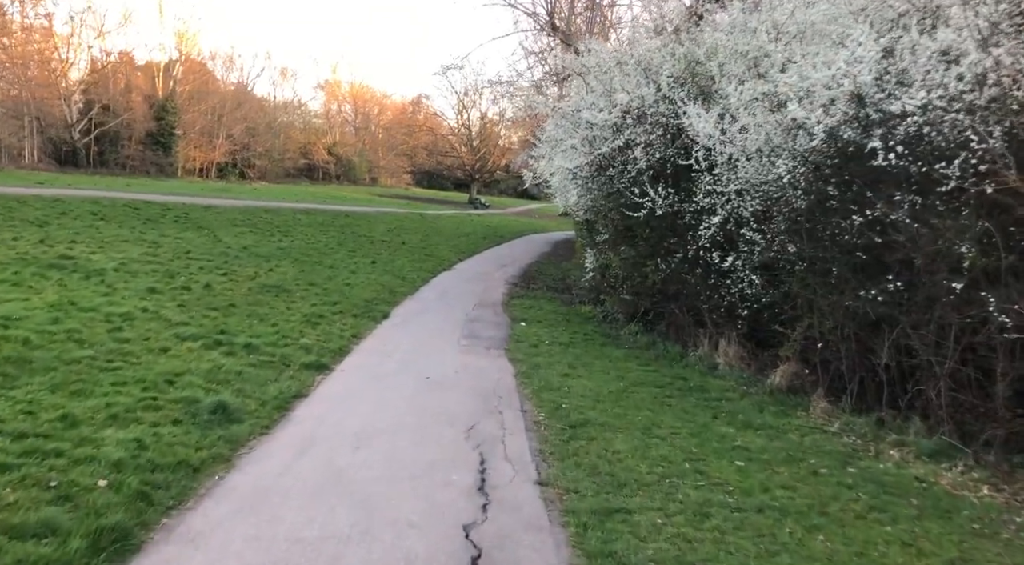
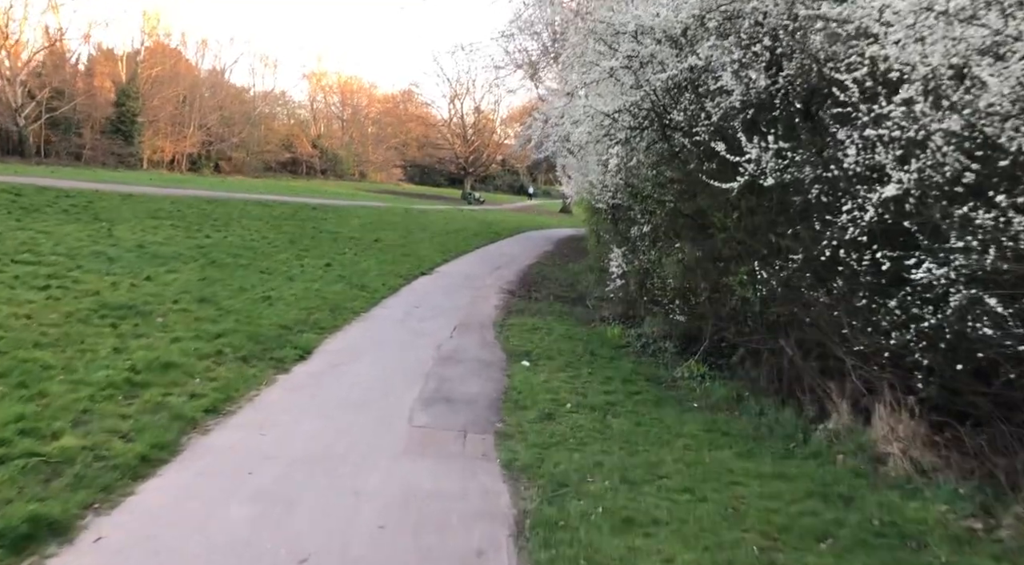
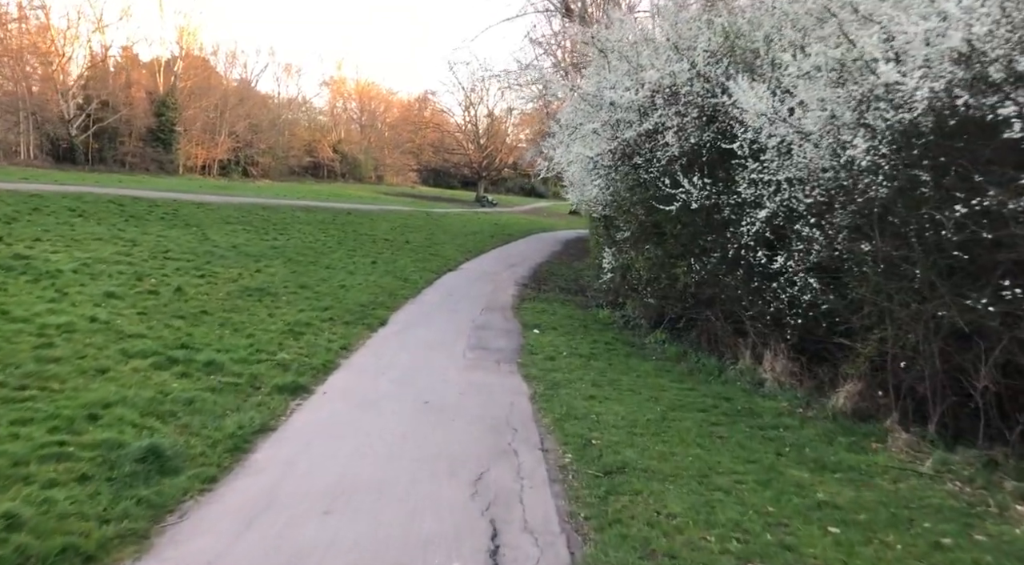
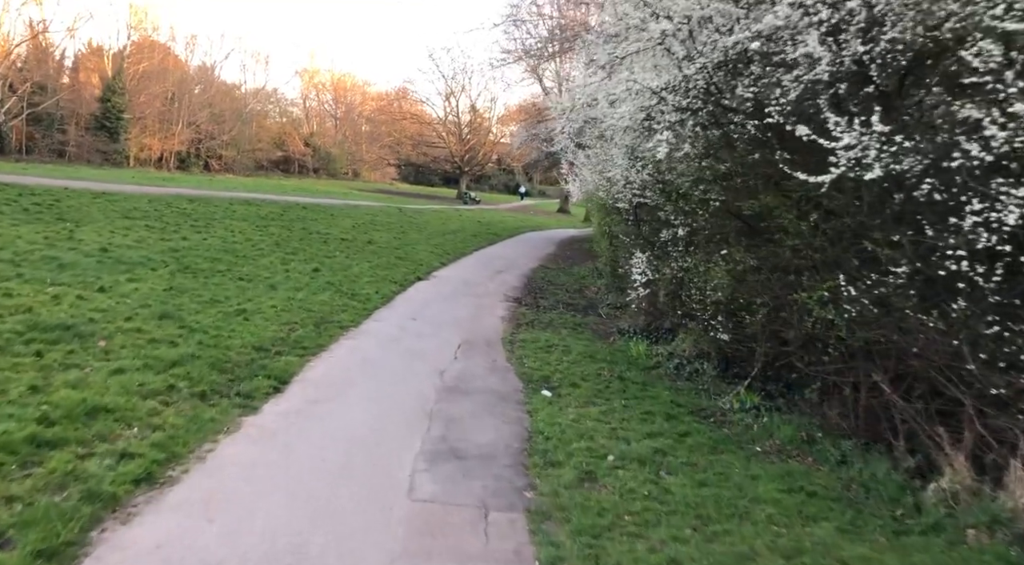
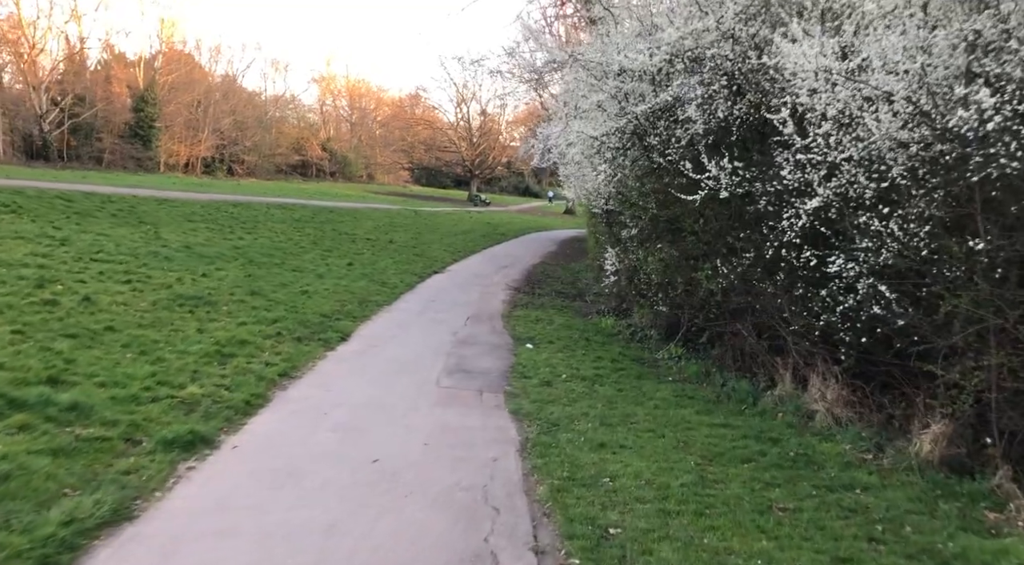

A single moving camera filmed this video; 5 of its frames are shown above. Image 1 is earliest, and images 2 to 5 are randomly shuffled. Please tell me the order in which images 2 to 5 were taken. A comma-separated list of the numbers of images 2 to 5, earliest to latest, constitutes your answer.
3, 5, 2, 4
